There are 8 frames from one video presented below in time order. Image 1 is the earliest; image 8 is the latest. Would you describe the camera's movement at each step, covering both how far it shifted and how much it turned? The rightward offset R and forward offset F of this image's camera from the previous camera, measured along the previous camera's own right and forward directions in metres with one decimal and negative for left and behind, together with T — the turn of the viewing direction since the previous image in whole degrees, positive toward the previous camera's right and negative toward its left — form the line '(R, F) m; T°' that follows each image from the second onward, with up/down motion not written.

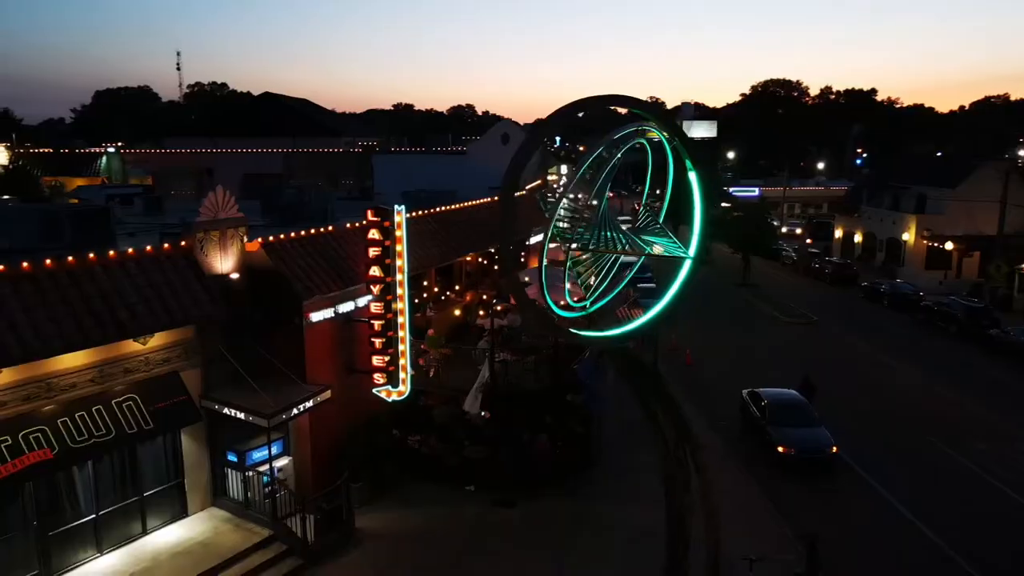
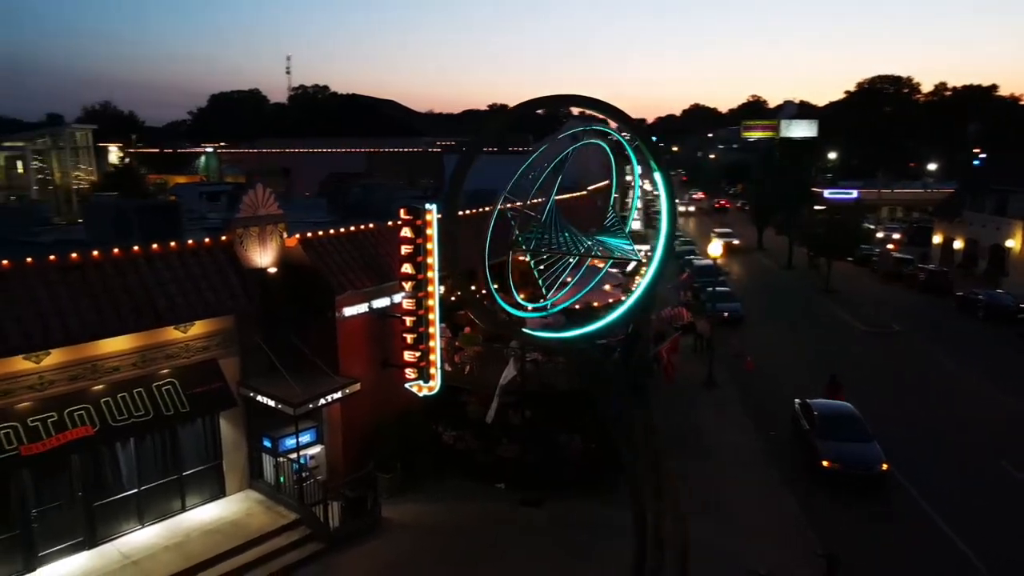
(+1.1, 0.0) m; -7°
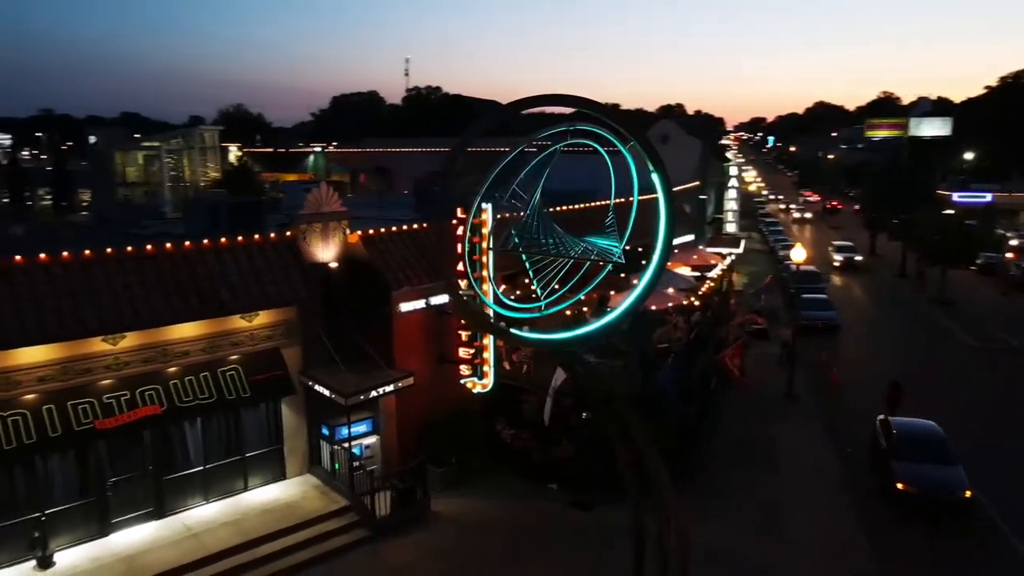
(+1.0, +0.1) m; -8°
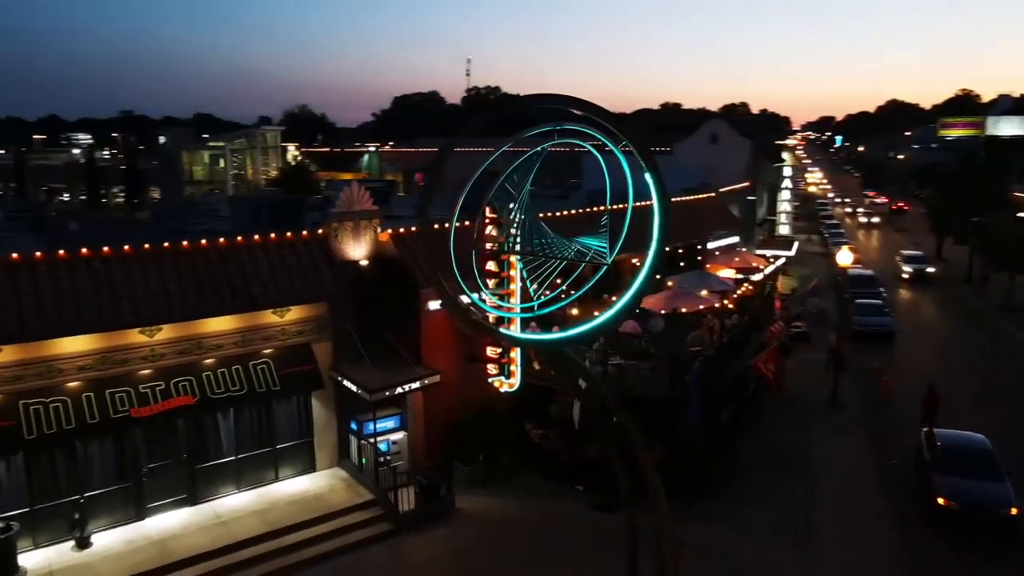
(+0.5, 0.0) m; -4°
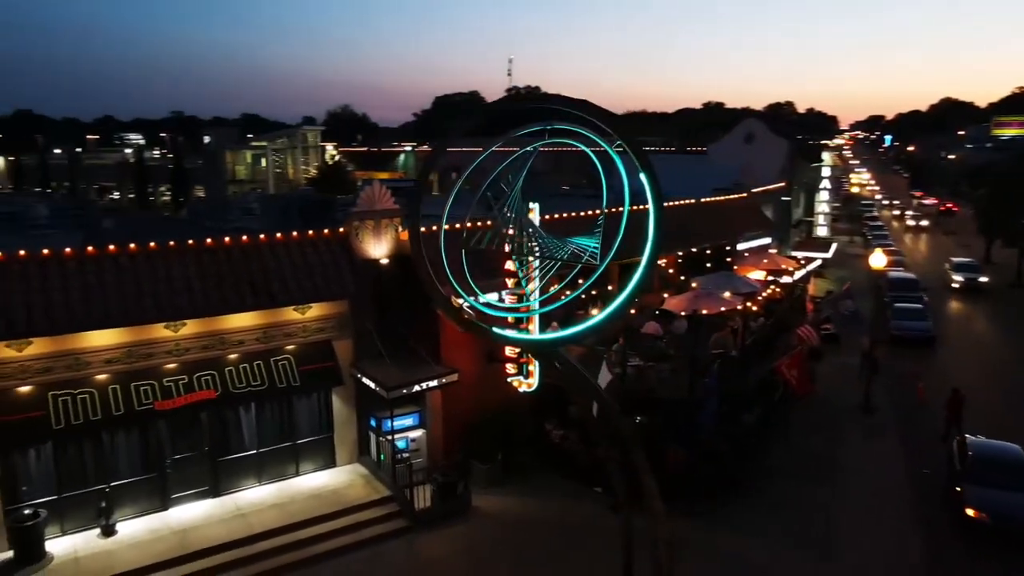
(+0.4, 0.0) m; -3°
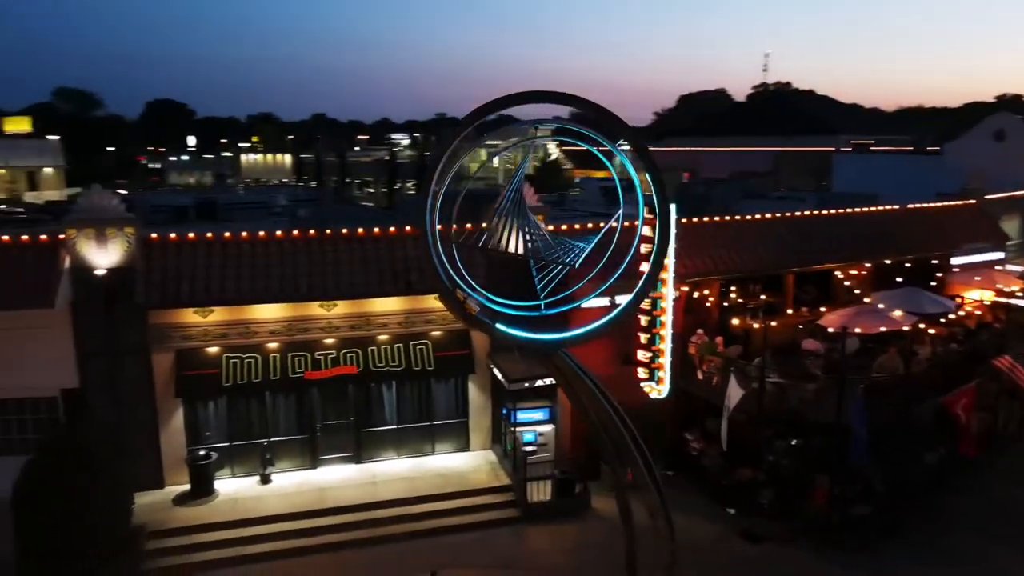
(+1.8, +0.3) m; -18°
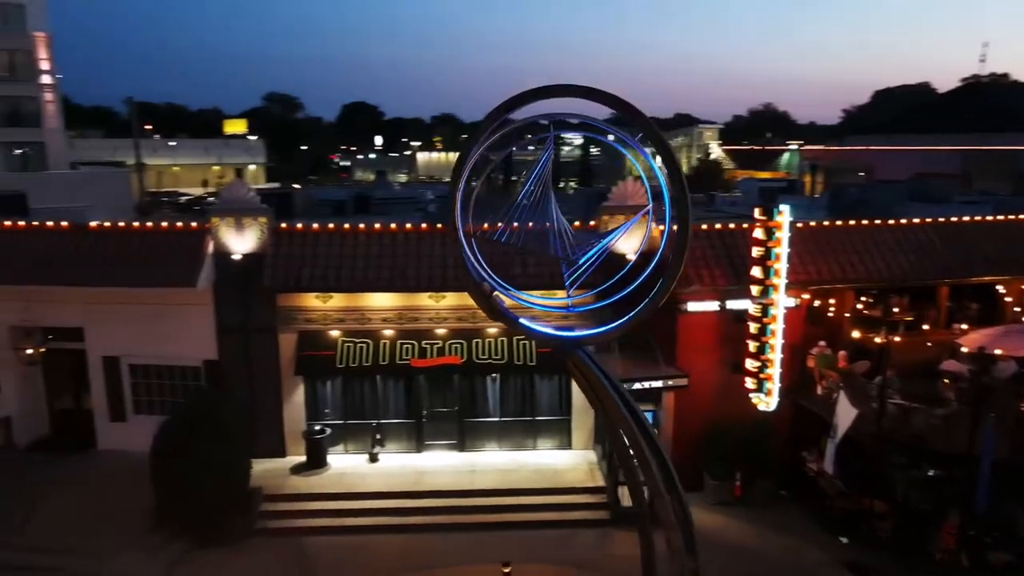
(+1.1, +0.1) m; -13°
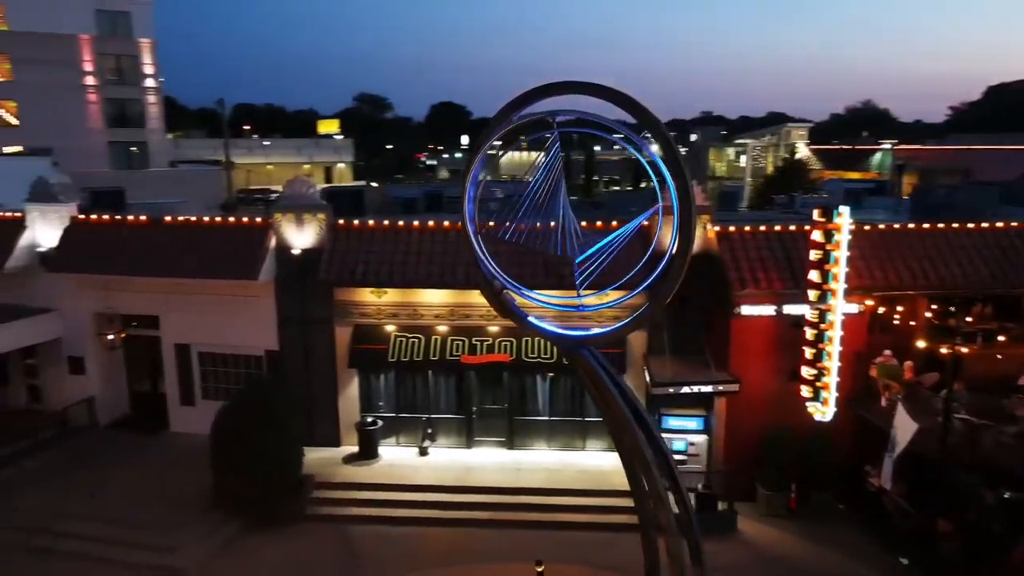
(+0.6, 0.0) m; -6°
